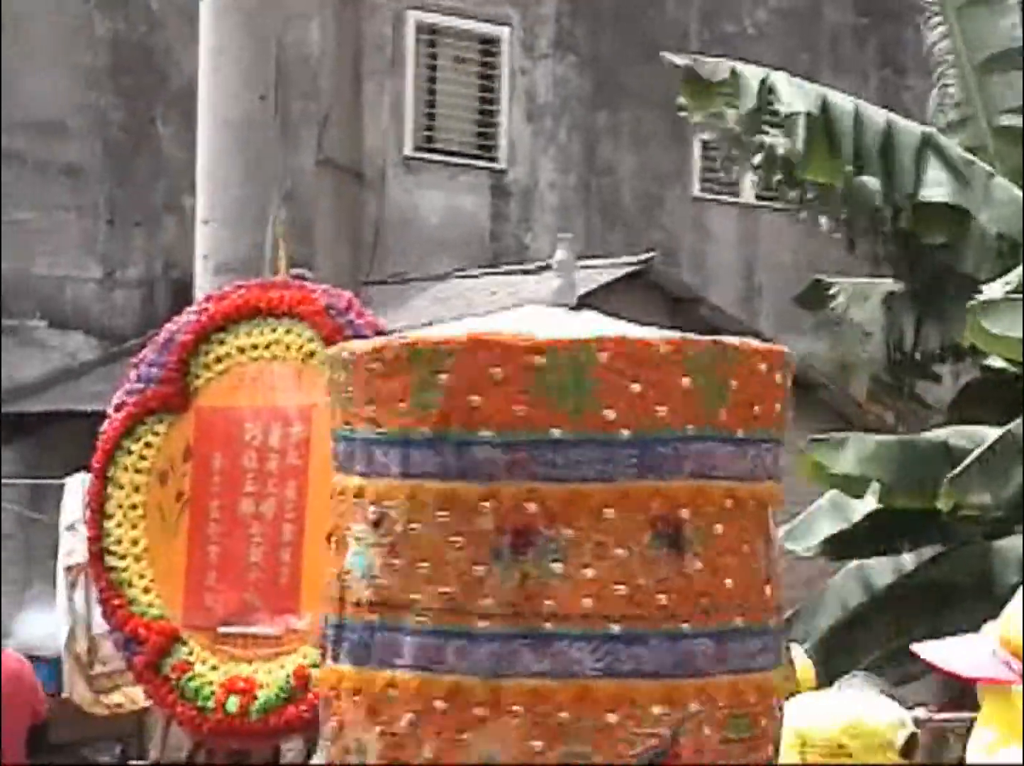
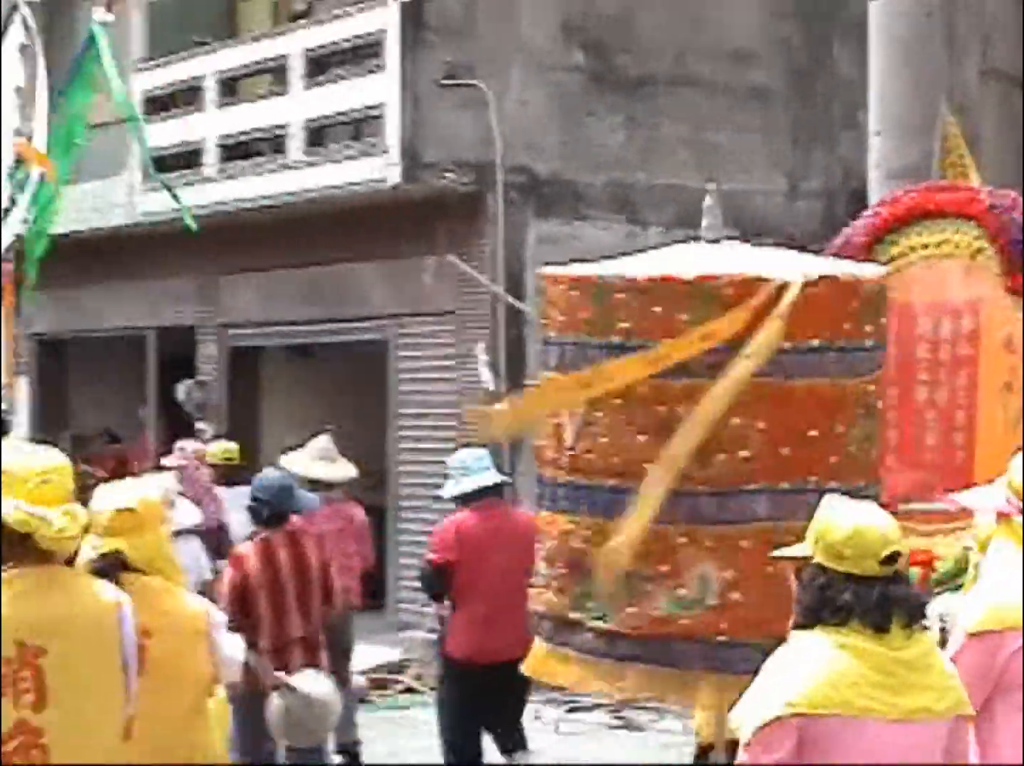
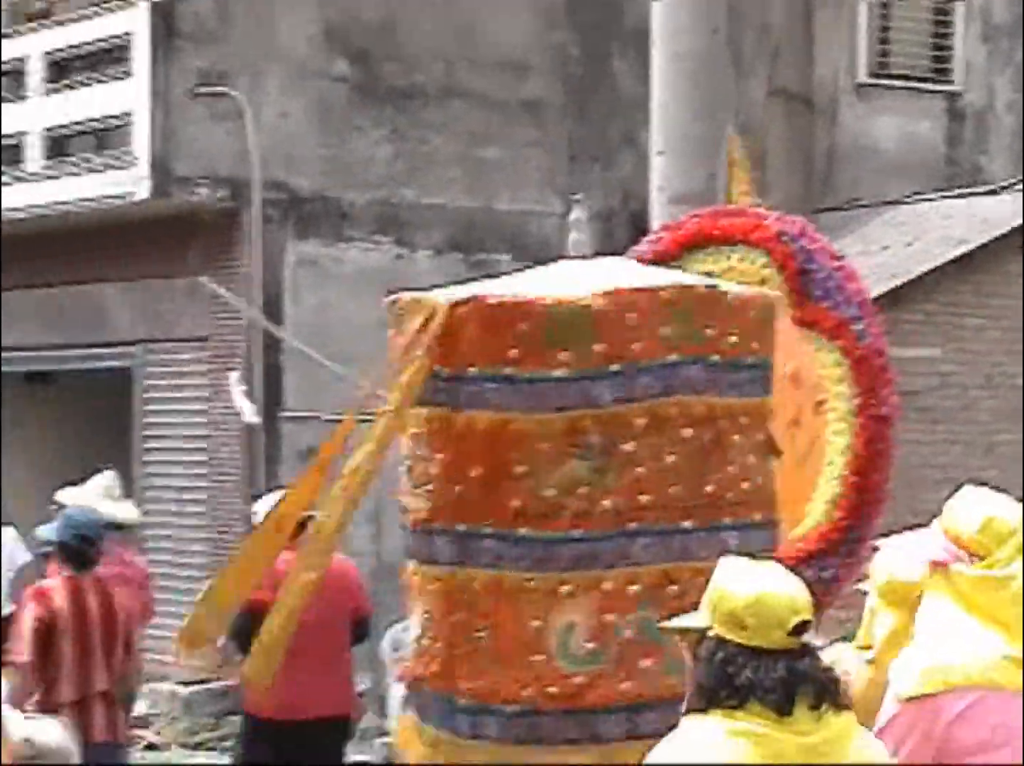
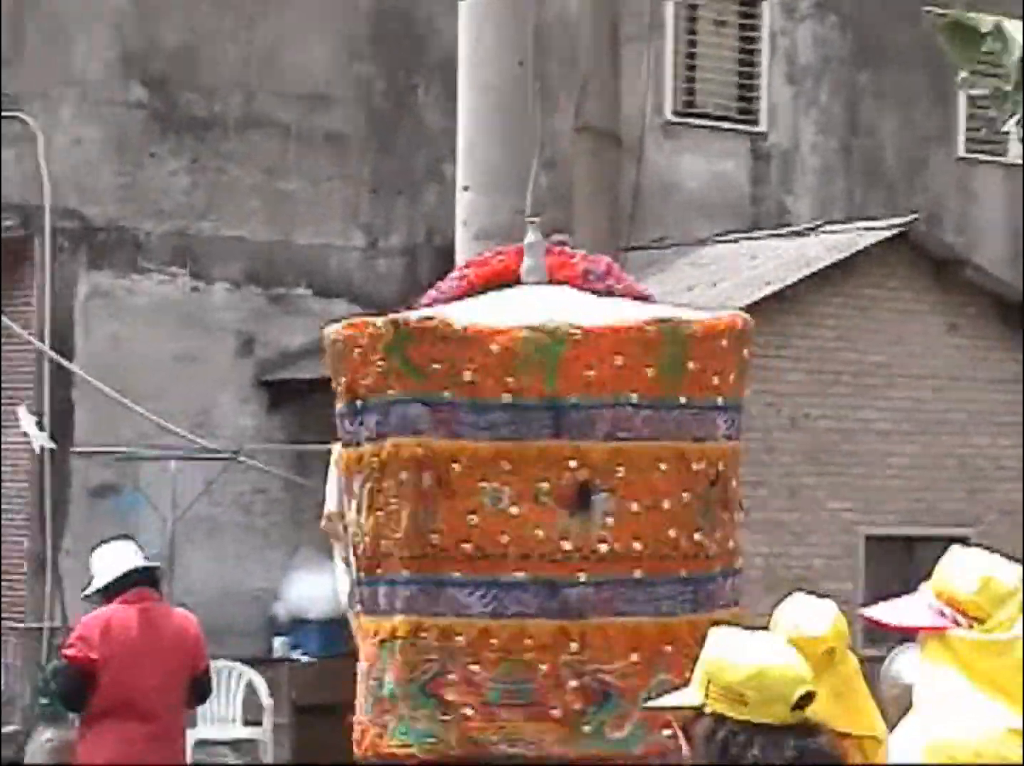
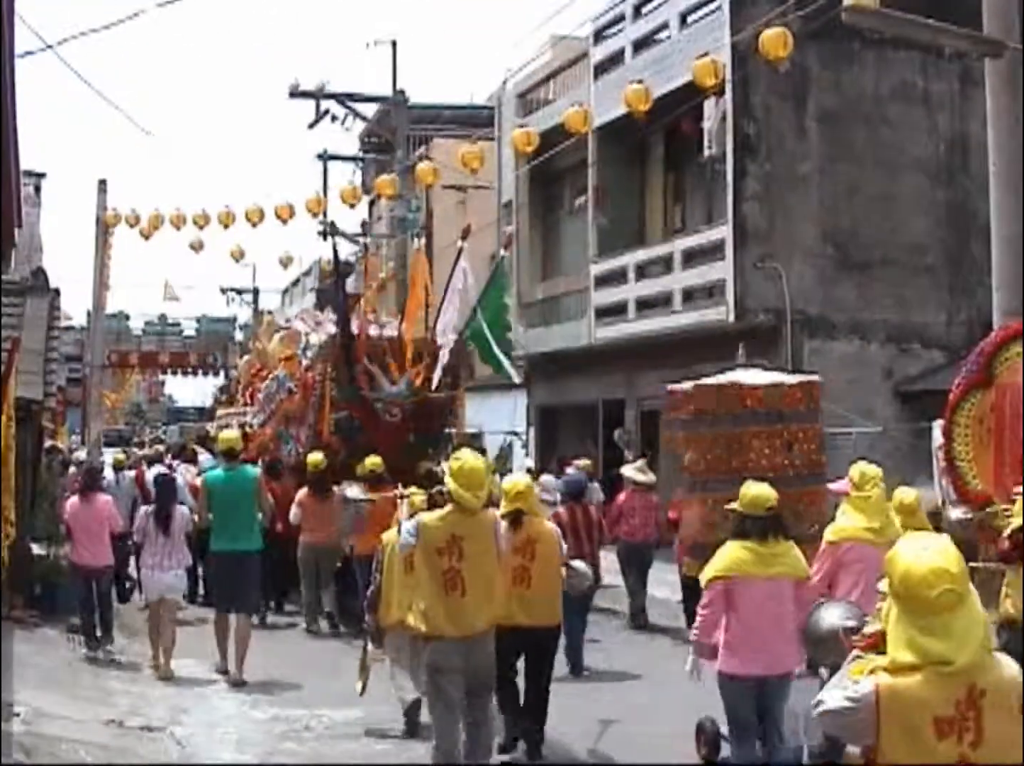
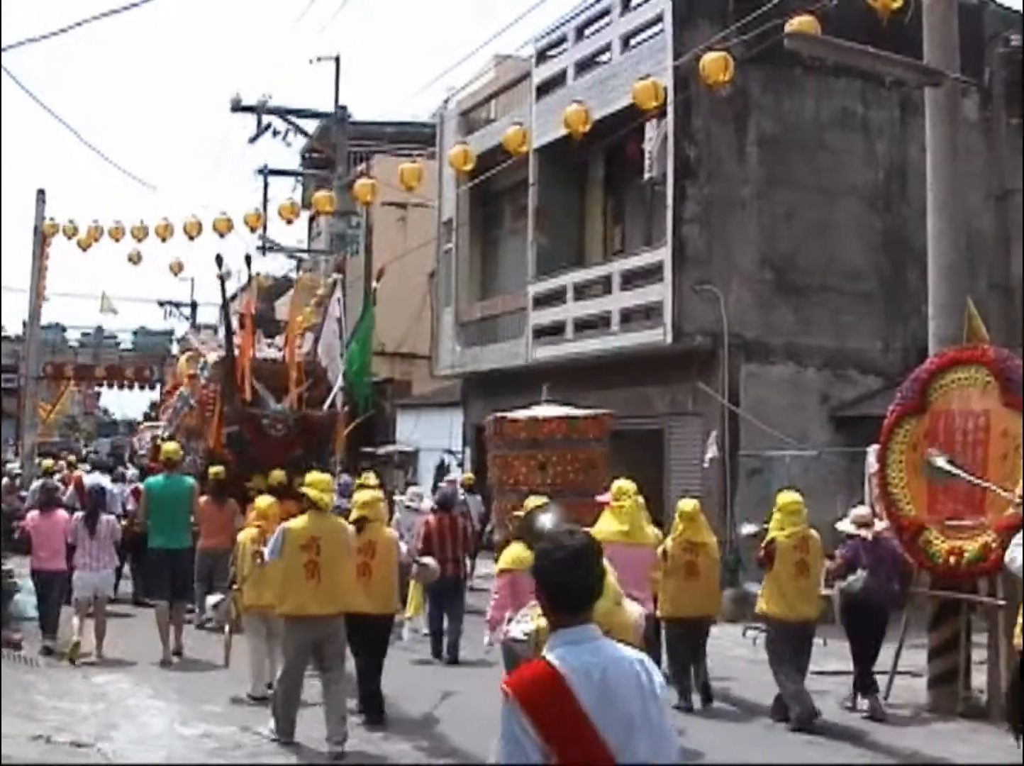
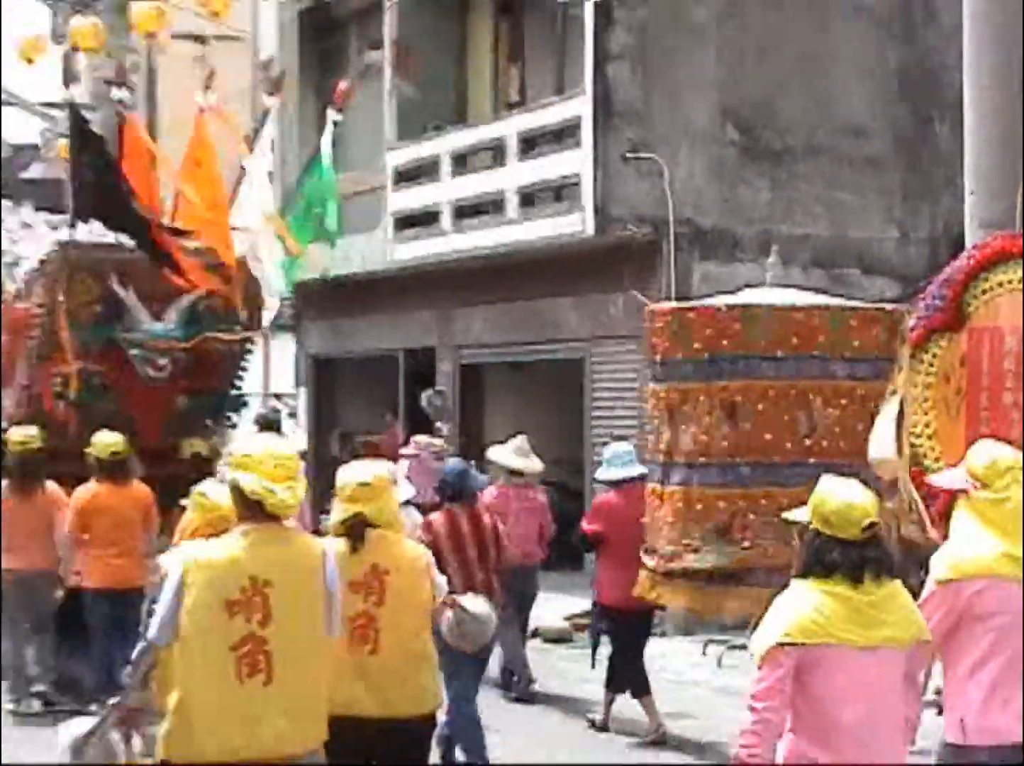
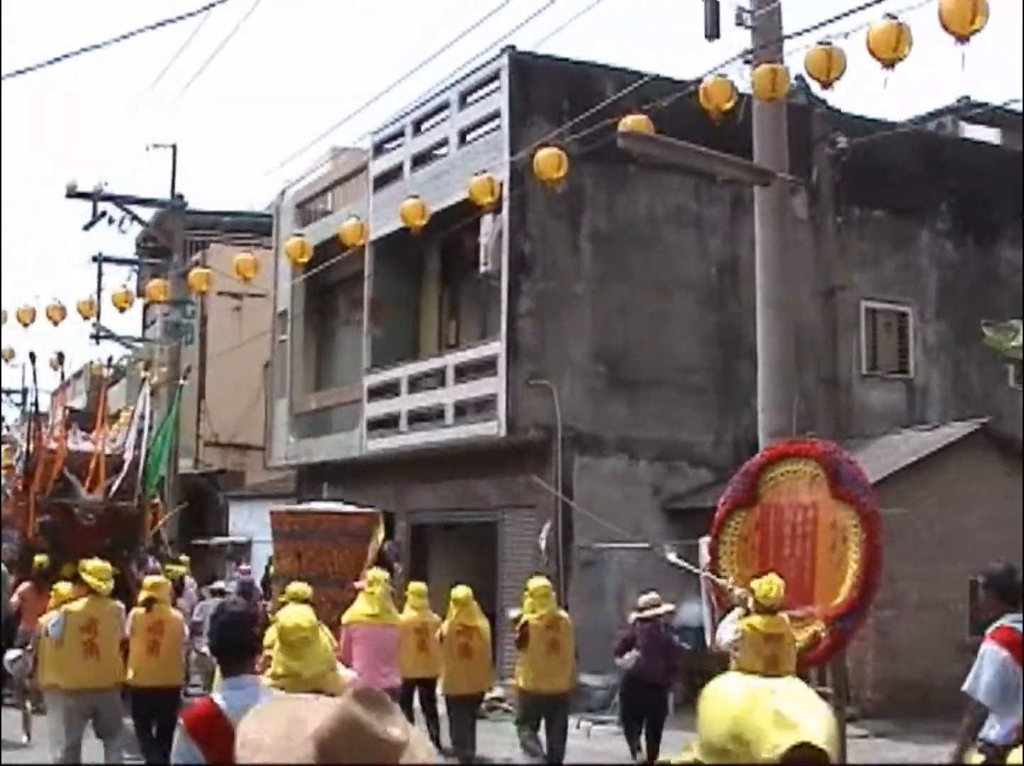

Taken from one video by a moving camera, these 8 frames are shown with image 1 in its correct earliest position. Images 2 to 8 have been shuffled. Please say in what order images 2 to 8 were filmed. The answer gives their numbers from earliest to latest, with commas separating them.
4, 3, 2, 7, 5, 6, 8
